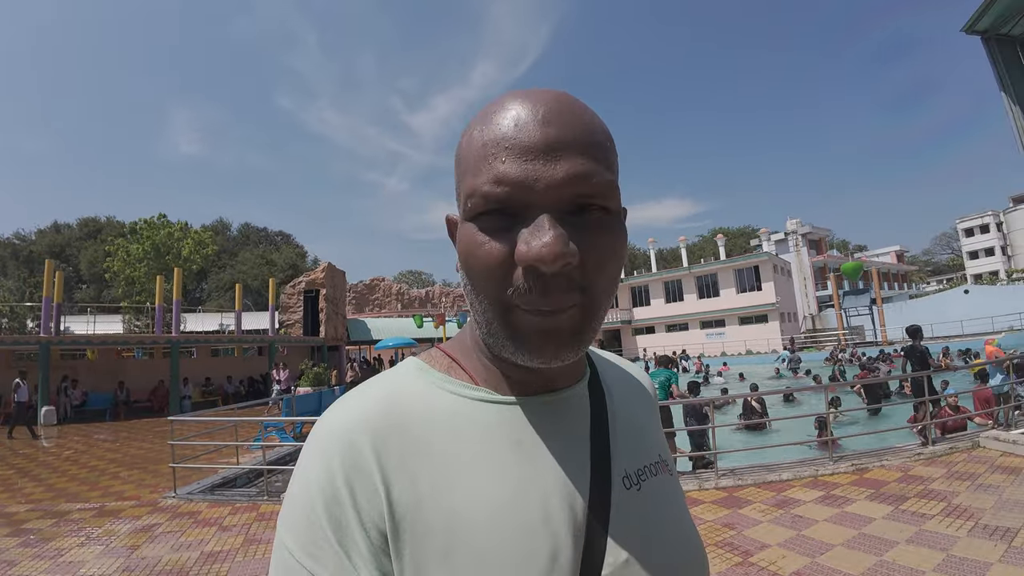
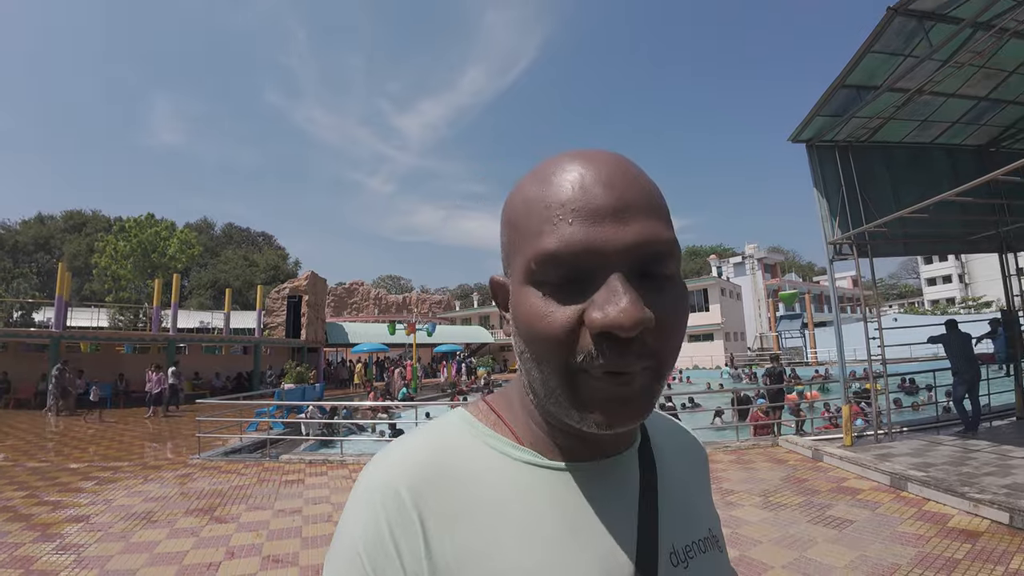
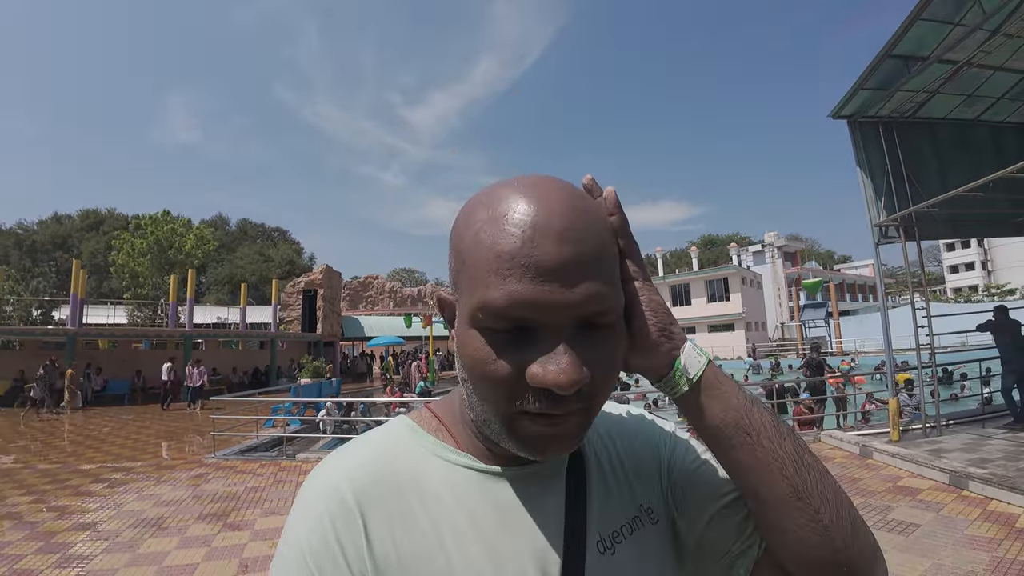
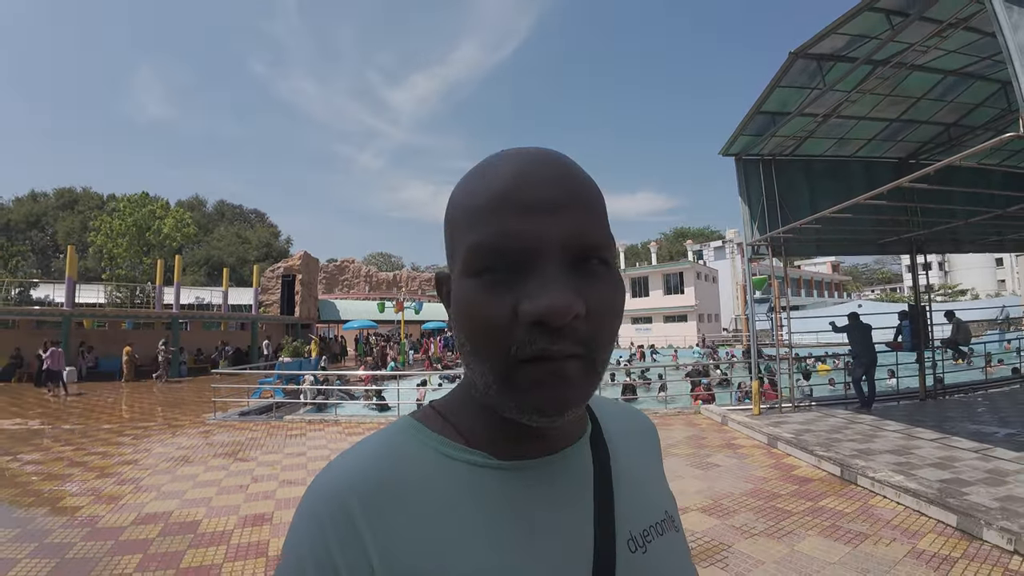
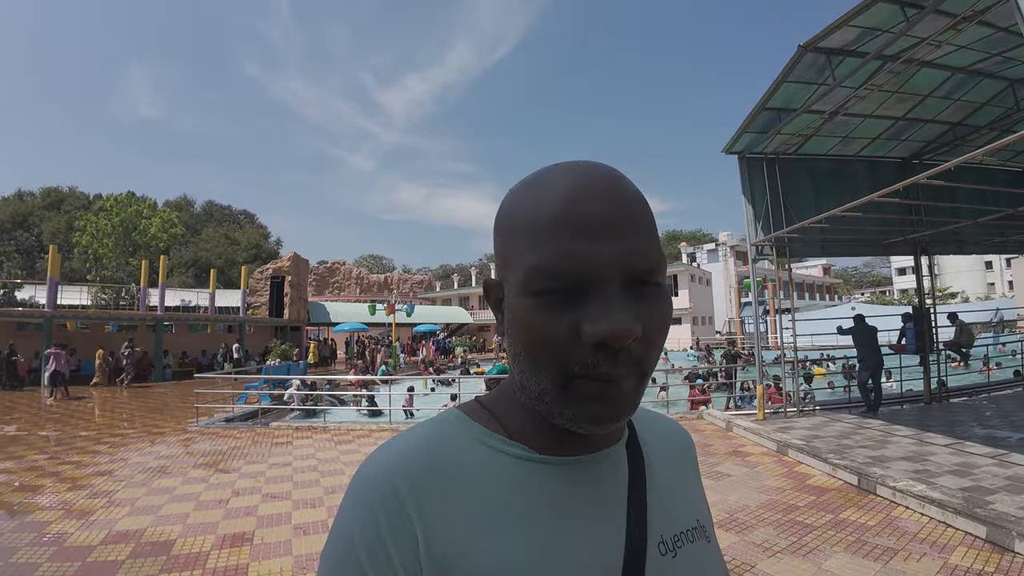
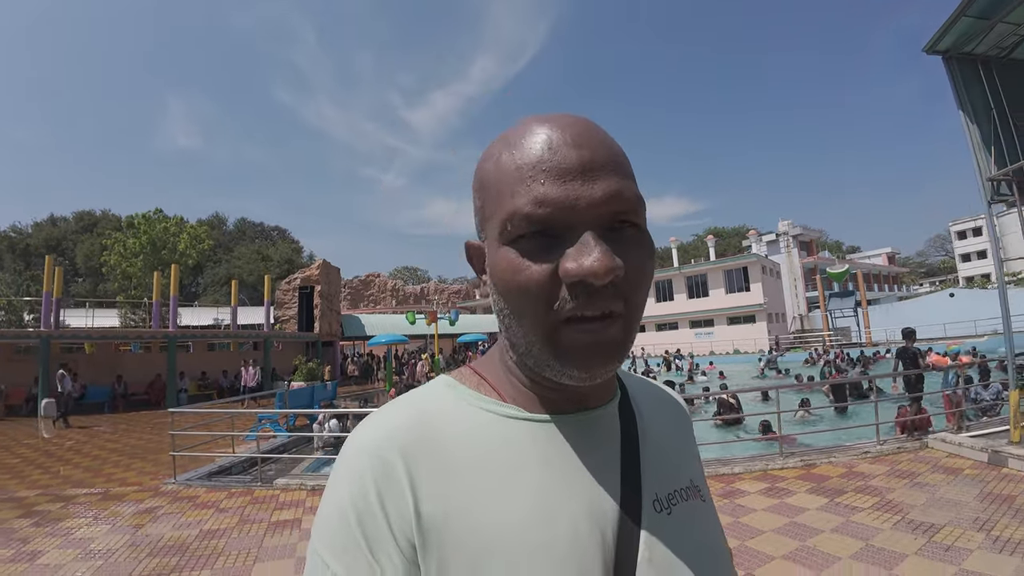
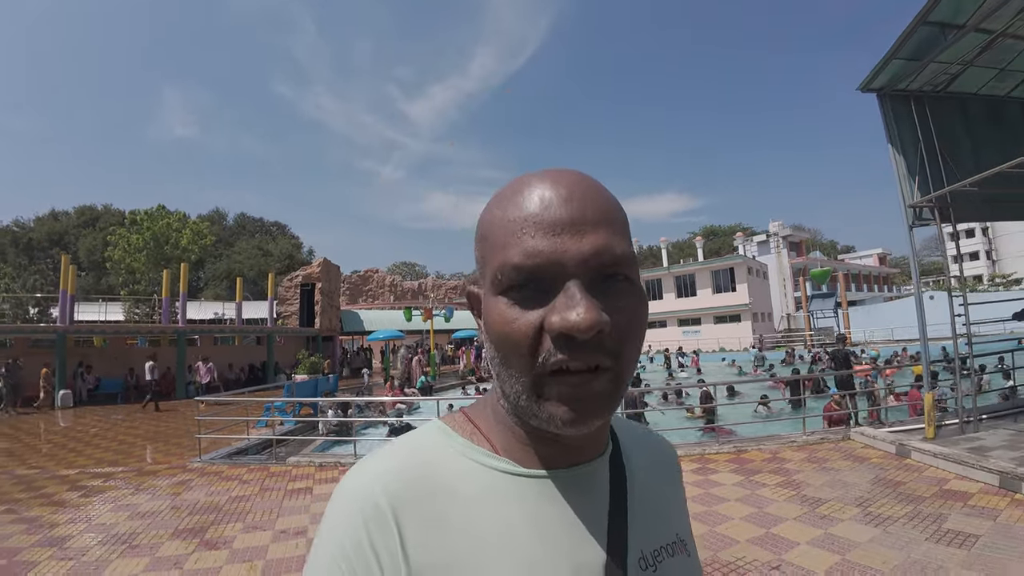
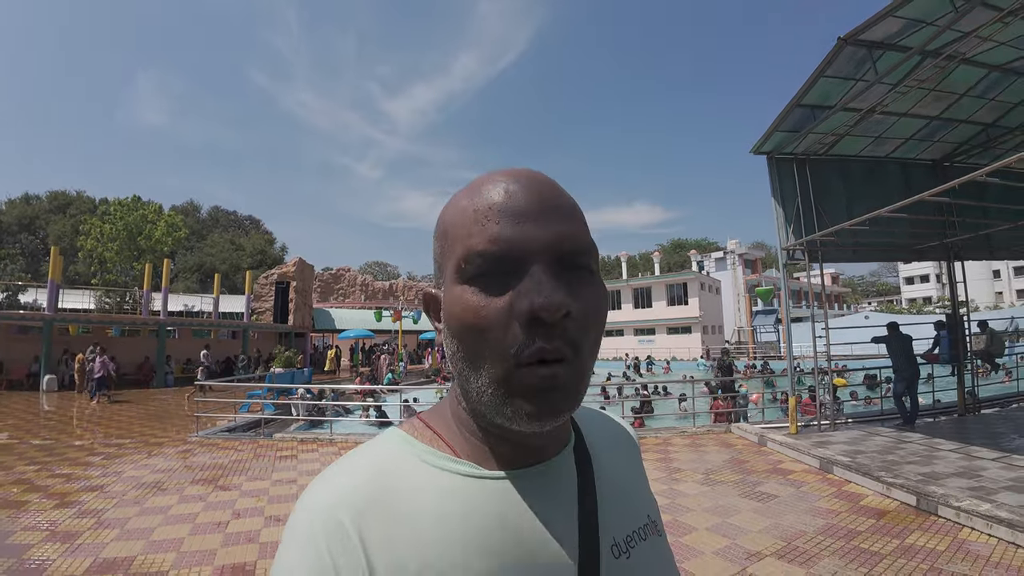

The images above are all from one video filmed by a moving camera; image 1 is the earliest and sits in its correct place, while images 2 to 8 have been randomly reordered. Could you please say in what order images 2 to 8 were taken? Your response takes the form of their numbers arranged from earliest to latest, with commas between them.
6, 7, 3, 2, 8, 5, 4
